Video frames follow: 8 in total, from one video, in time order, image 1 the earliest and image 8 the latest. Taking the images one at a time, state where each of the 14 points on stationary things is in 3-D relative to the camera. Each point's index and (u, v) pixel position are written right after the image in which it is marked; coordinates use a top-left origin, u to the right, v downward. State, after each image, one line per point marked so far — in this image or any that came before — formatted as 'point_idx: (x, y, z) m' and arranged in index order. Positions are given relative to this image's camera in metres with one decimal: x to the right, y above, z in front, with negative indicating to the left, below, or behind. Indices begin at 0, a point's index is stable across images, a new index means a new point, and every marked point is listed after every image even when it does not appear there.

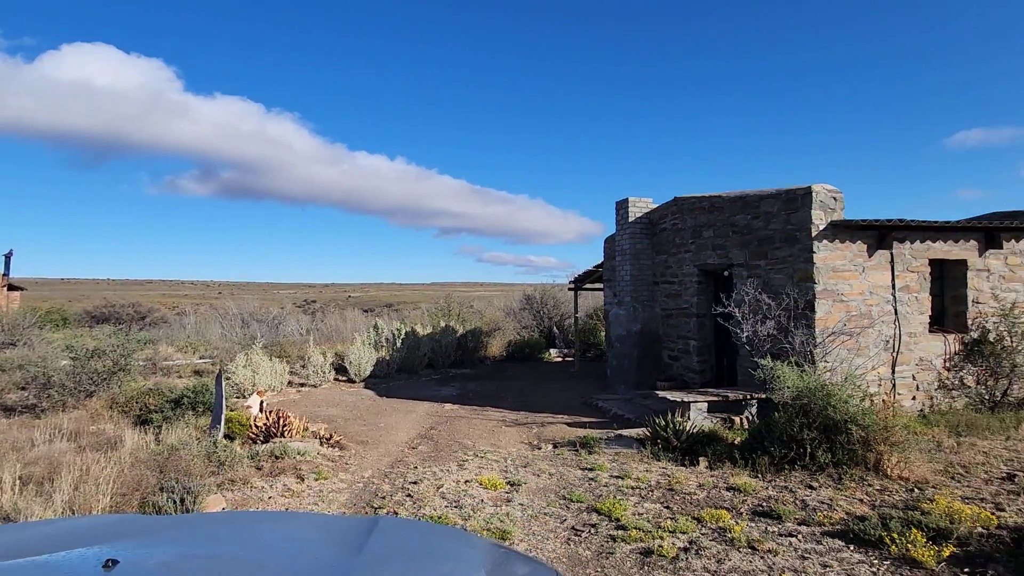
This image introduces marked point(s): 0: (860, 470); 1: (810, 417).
0: (+3.5, -1.8, +5.2) m
1: (+3.2, -1.4, +5.5) m
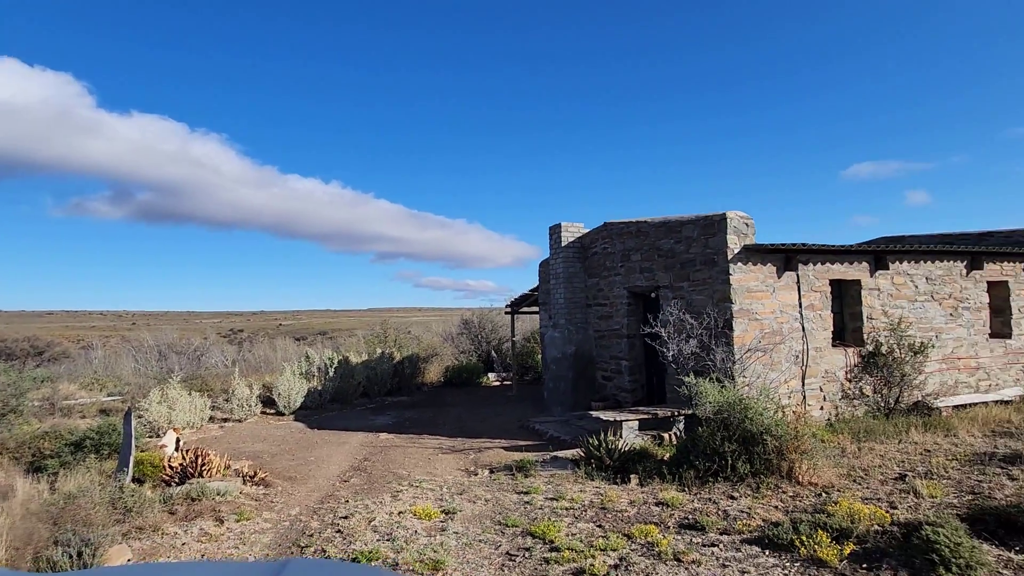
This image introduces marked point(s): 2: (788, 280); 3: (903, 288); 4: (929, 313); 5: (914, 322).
0: (+2.8, -2.0, +5.5) m
1: (+2.5, -1.6, +5.8) m
2: (+4.5, +0.2, +8.4) m
3: (+7.0, 0.0, +9.3) m
4: (+7.6, -0.4, +9.5) m
5: (+7.2, -0.6, +9.3) m
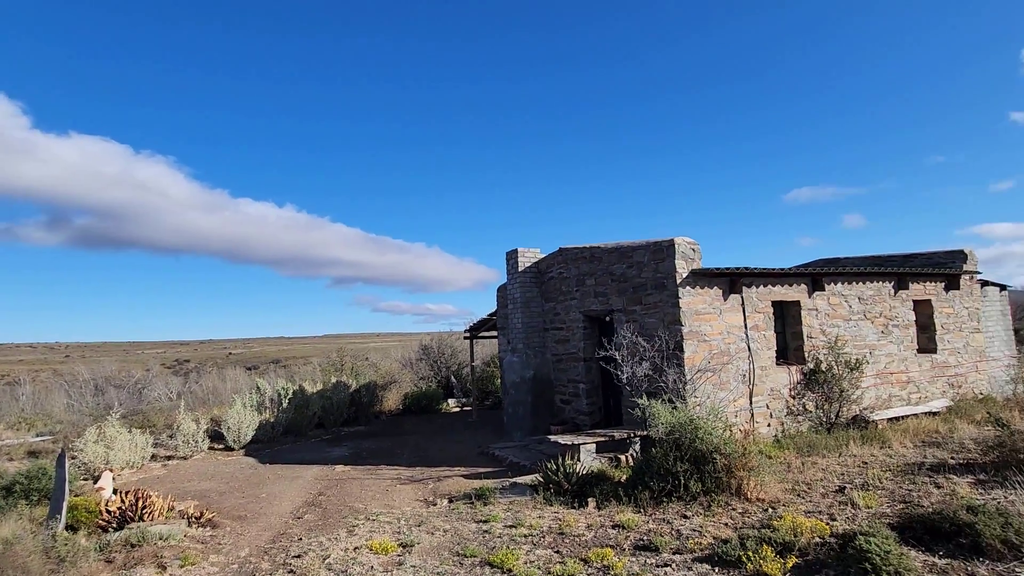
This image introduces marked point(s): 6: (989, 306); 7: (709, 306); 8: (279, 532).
0: (+2.4, -2.3, +5.7) m
1: (+2.0, -1.9, +6.0) m
2: (+3.8, -0.2, +8.8) m
3: (+6.2, -0.4, +9.9) m
4: (+6.8, -0.8, +10.1) m
5: (+6.4, -1.0, +9.9) m
6: (+11.4, -0.4, +12.4) m
7: (+3.2, -0.3, +8.4) m
8: (-2.6, -2.7, +5.8) m
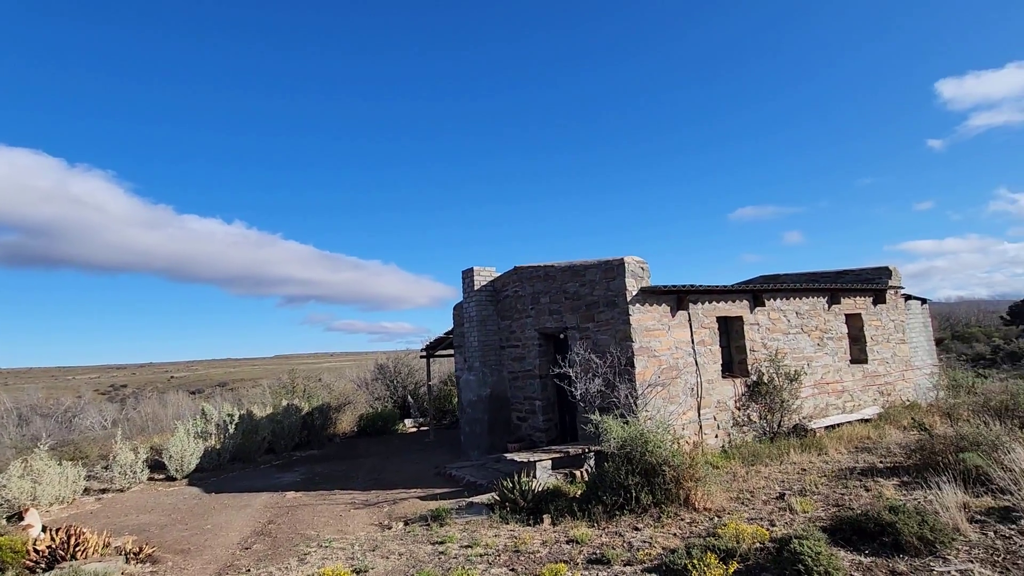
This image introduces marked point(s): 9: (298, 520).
0: (+1.9, -2.5, +5.9) m
1: (+1.5, -2.1, +6.2) m
2: (+3.0, -0.5, +9.1) m
3: (+5.3, -0.7, +10.4) m
4: (+6.0, -1.1, +10.7) m
5: (+5.6, -1.3, +10.5) m
6: (+10.4, -0.8, +13.4) m
7: (+2.5, -0.6, +8.8) m
8: (-3.1, -3.0, +5.6) m
9: (-3.1, -3.4, +7.5) m
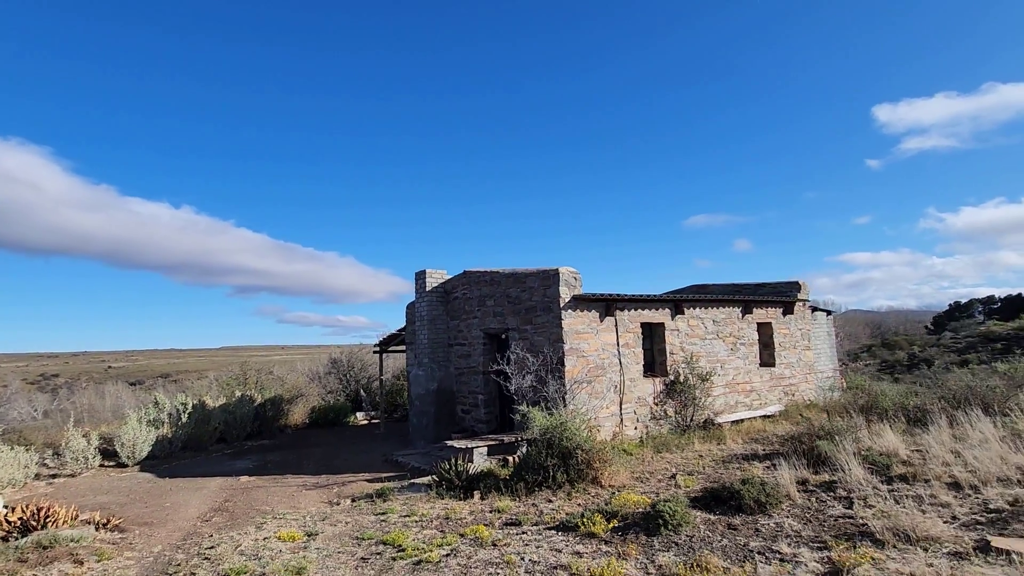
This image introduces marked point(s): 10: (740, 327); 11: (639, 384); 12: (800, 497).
0: (+1.0, -2.6, +7.0) m
1: (+0.6, -2.2, +7.3) m
2: (+1.9, -0.7, +10.3) m
3: (+4.2, -0.9, +11.8) m
4: (+4.7, -1.4, +12.1) m
5: (+4.4, -1.5, +11.8) m
6: (+8.9, -1.2, +15.1) m
7: (+1.4, -0.7, +9.9) m
8: (-3.9, -3.0, +6.3) m
9: (-4.1, -3.4, +8.2) m
10: (+5.6, -1.0, +12.8) m
11: (+2.6, -1.9, +10.5) m
12: (+3.1, -2.2, +5.5) m
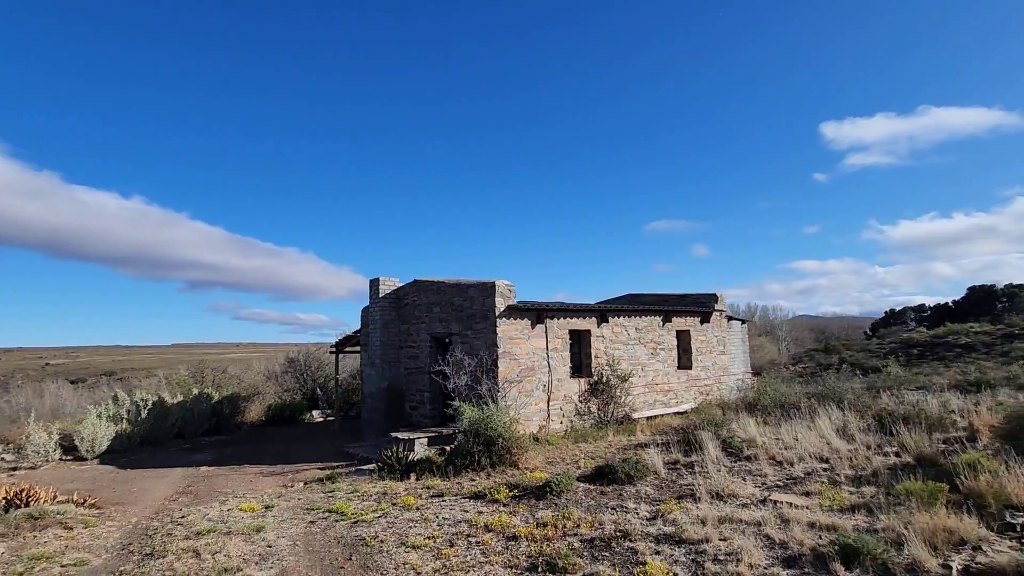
0: (-0.1, -2.9, +8.4) m
1: (-0.5, -2.5, +8.6) m
2: (+0.6, -0.9, +11.7) m
3: (+2.7, -1.2, +13.4) m
4: (+3.3, -1.7, +13.7) m
5: (+2.9, -1.8, +13.4) m
6: (+7.3, -1.5, +17.0) m
7: (+0.2, -1.0, +11.3) m
8: (-5.0, -3.1, +7.4) m
9: (-5.3, -3.5, +9.2) m
10: (+4.1, -1.3, +14.5) m
11: (+1.2, -2.2, +12.0) m
12: (+2.1, -2.5, +7.1) m
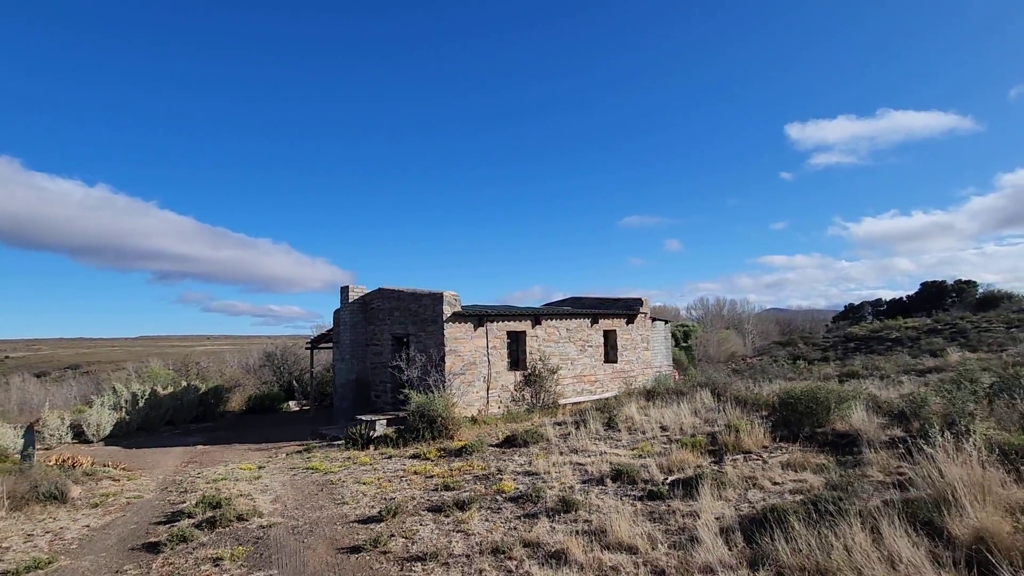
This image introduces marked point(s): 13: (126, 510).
0: (-1.5, -3.2, +11.0) m
1: (-1.9, -2.8, +11.2) m
2: (-0.9, -1.2, +14.3) m
3: (+1.2, -1.4, +16.0) m
4: (+1.7, -1.9, +16.4) m
5: (+1.4, -2.1, +16.1) m
6: (+5.5, -1.7, +19.9) m
7: (-1.3, -1.2, +13.9) m
8: (-6.3, -3.4, +9.7) m
9: (-6.7, -3.8, +11.6) m
10: (+2.5, -1.5, +17.2) m
11: (-0.3, -2.5, +14.6) m
12: (+0.8, -2.8, +9.7) m
13: (-5.0, -2.9, +6.8) m
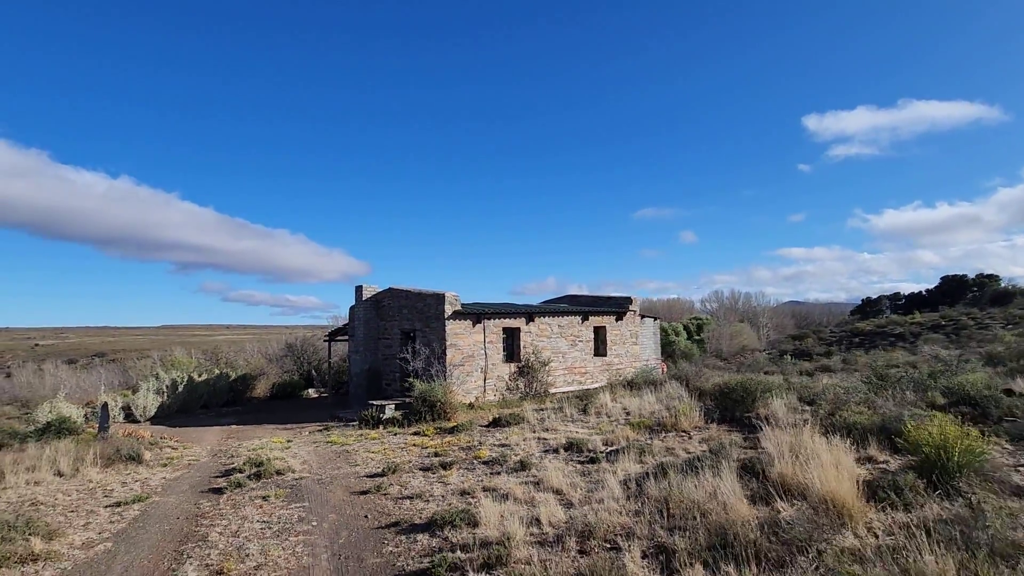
0: (-1.8, -3.3, +12.8) m
1: (-2.2, -2.8, +13.0) m
2: (-1.0, -1.2, +16.1) m
3: (+1.1, -1.5, +17.8) m
4: (+1.6, -1.9, +18.1) m
5: (+1.3, -2.1, +17.9) m
6: (+5.5, -1.7, +21.5) m
7: (-1.5, -1.3, +15.7) m
8: (-6.6, -3.5, +11.7) m
9: (-6.9, -3.8, +13.6) m
10: (+2.4, -1.5, +18.9) m
11: (-0.4, -2.5, +16.4) m
12: (+0.5, -2.9, +11.5) m
13: (-5.4, -3.0, +8.7) m
